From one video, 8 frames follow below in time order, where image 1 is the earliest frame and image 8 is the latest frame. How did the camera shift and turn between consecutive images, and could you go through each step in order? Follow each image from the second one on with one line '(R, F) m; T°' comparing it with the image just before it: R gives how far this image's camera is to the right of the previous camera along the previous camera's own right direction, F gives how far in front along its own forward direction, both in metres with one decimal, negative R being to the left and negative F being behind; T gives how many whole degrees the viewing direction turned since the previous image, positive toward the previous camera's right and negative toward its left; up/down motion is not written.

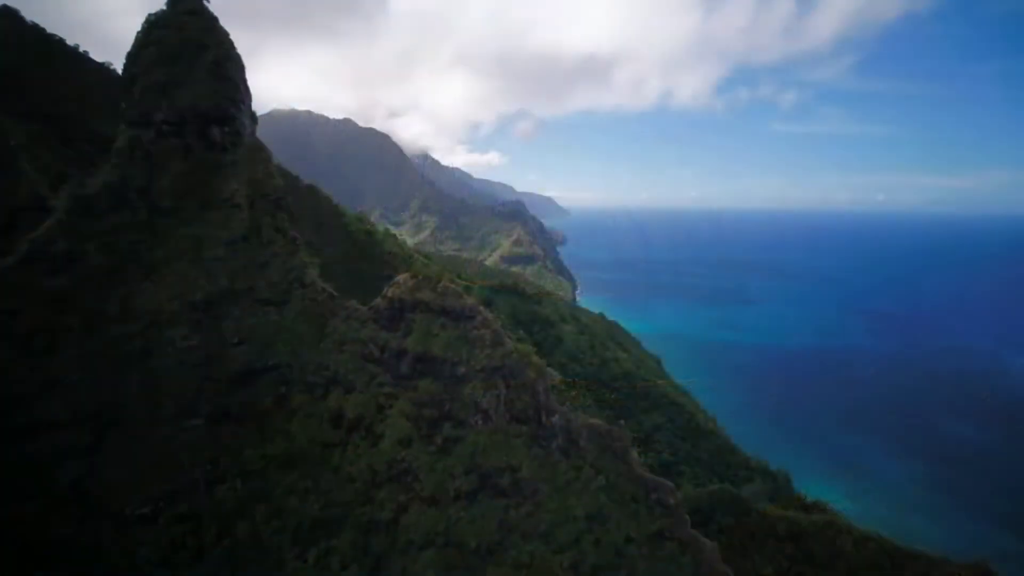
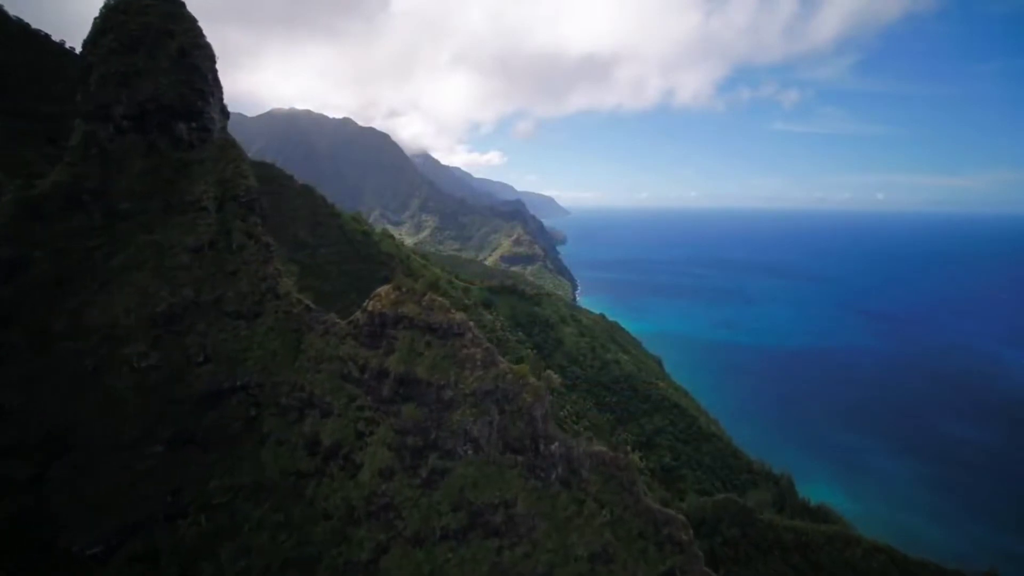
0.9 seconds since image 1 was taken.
(+0.1, +1.2) m; 0°
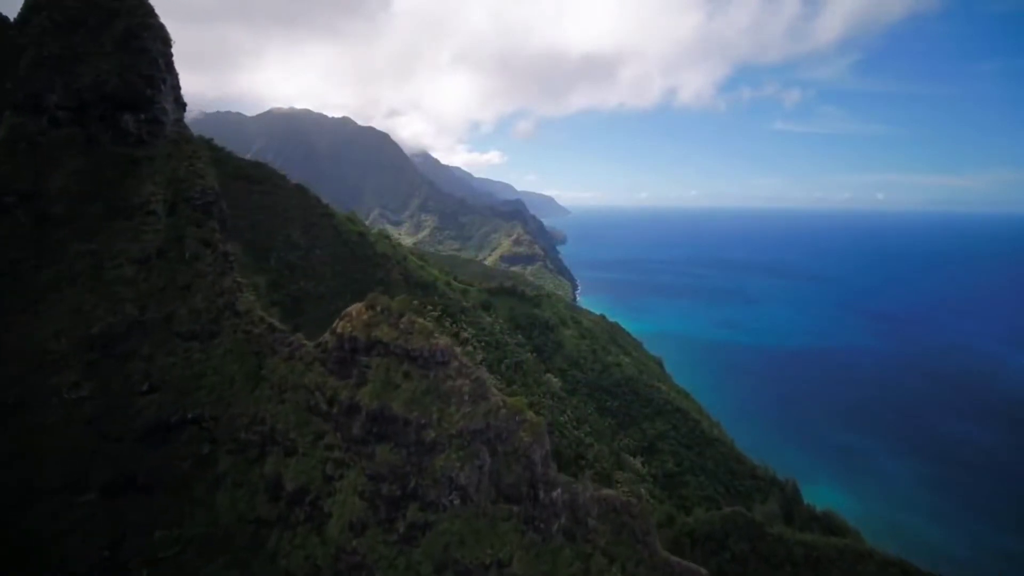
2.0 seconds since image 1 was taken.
(+0.1, +1.5) m; 0°
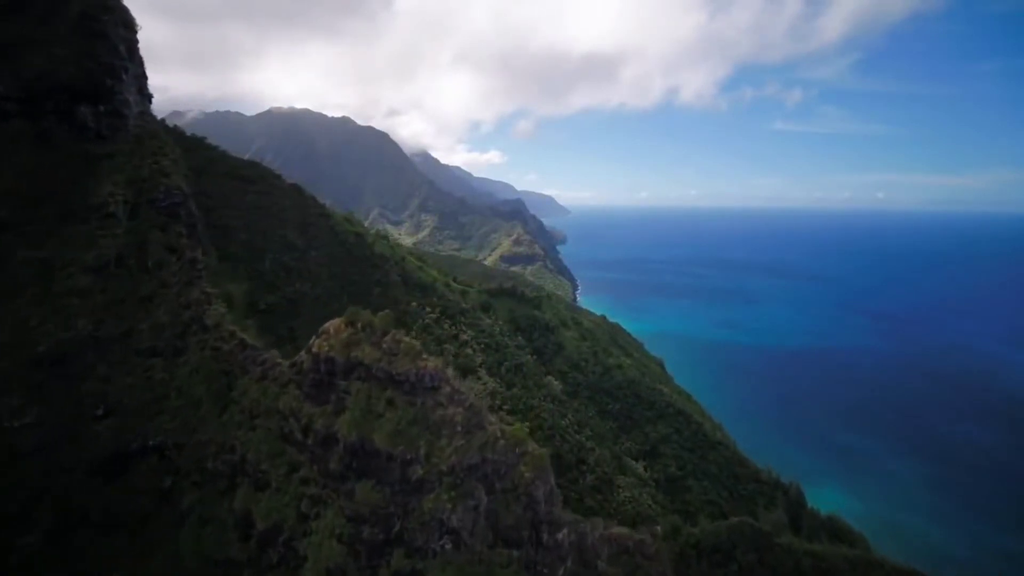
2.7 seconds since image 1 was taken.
(0.0, +1.0) m; 0°
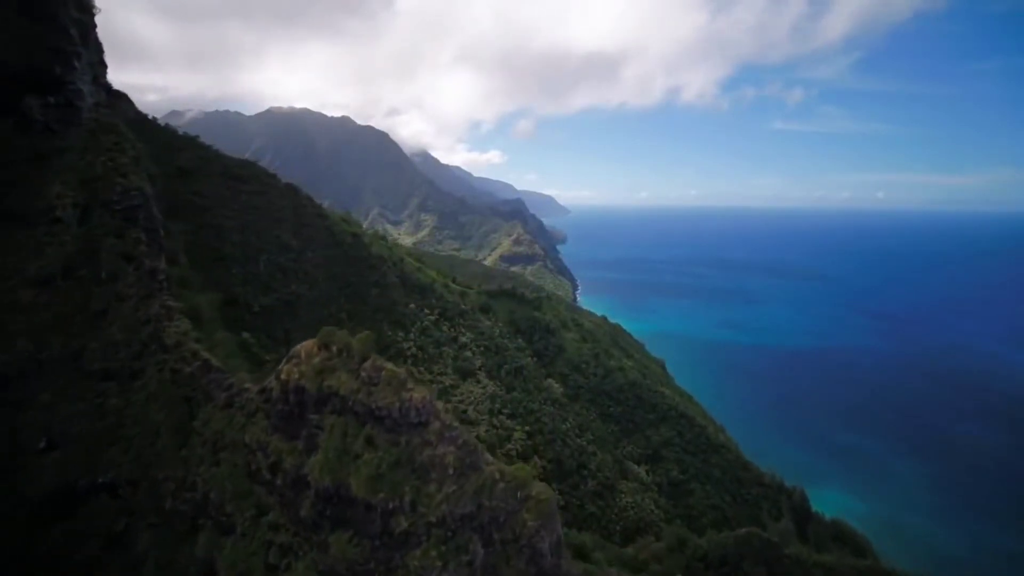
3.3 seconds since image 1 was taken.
(0.0, +1.0) m; 0°
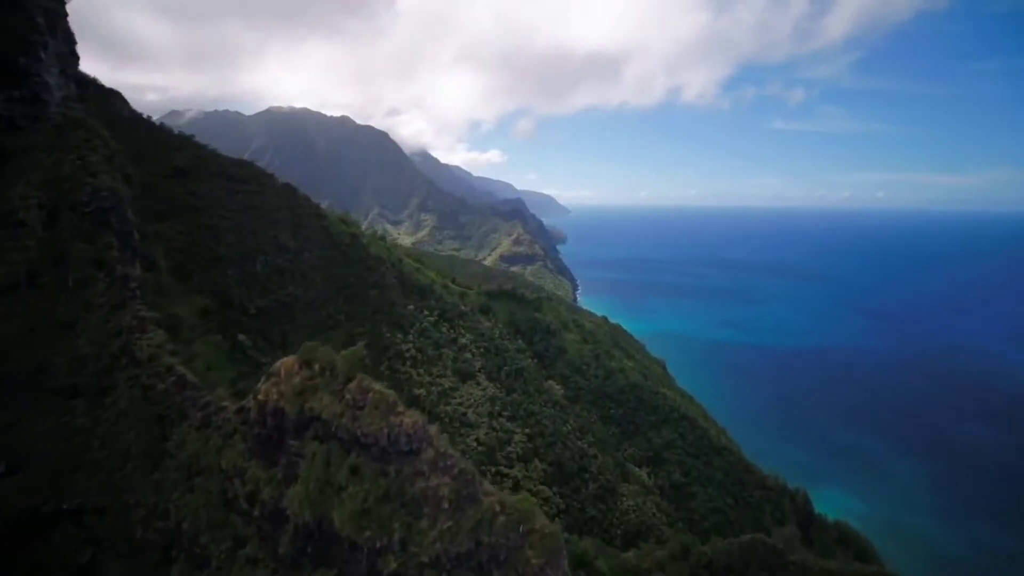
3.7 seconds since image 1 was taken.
(0.0, +0.6) m; 0°
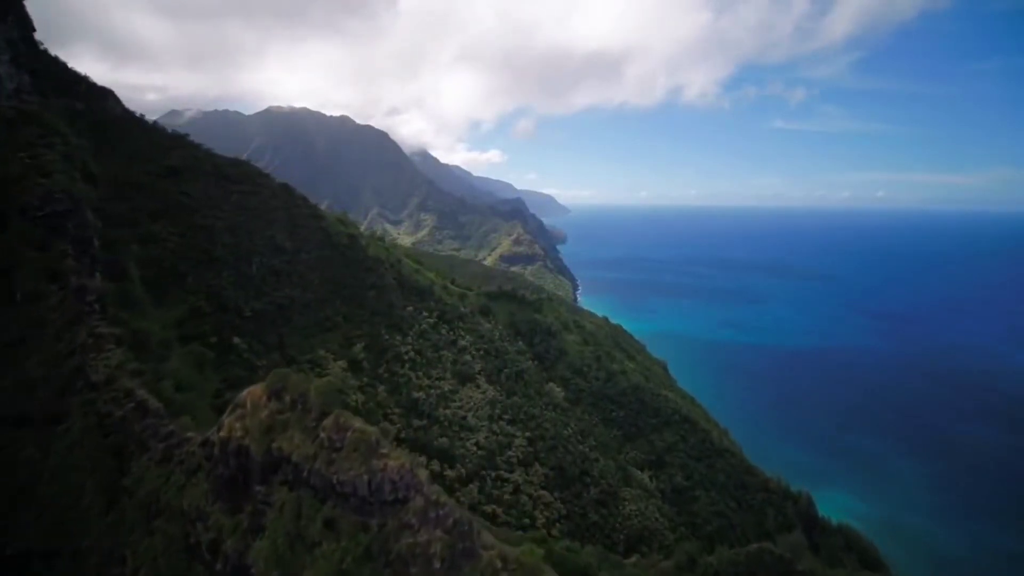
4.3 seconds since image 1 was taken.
(0.0, +0.8) m; 0°
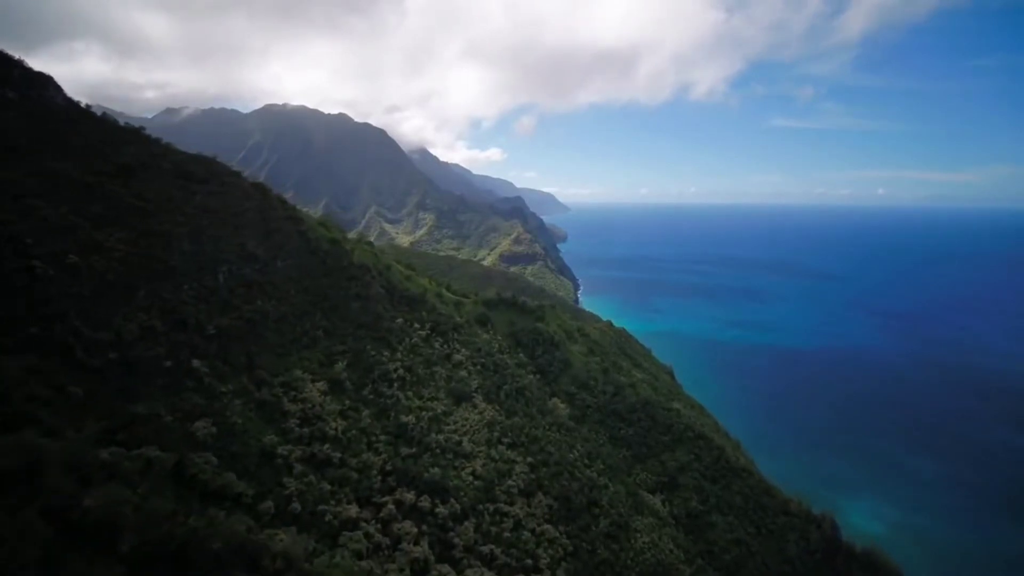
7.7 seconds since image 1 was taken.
(0.0, +5.2) m; 0°
